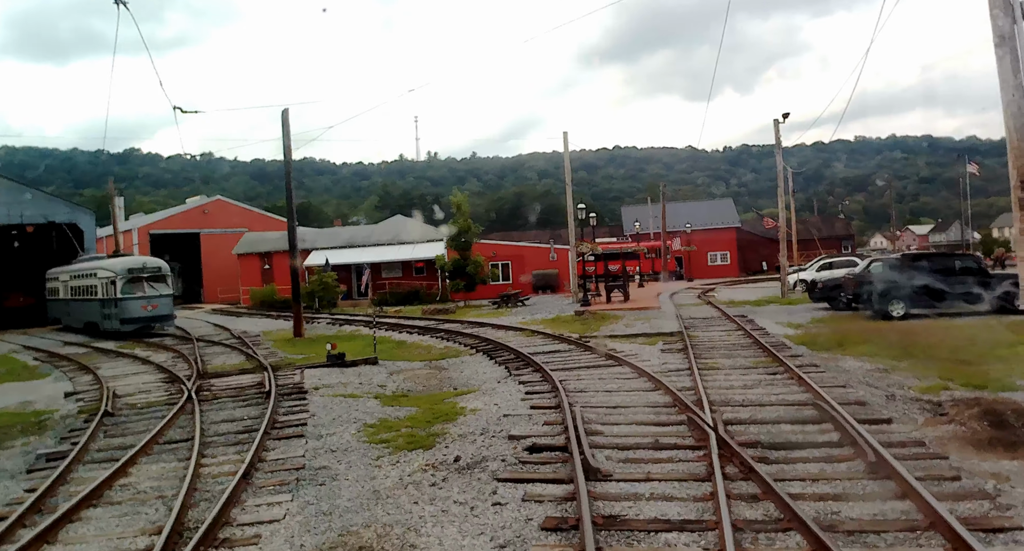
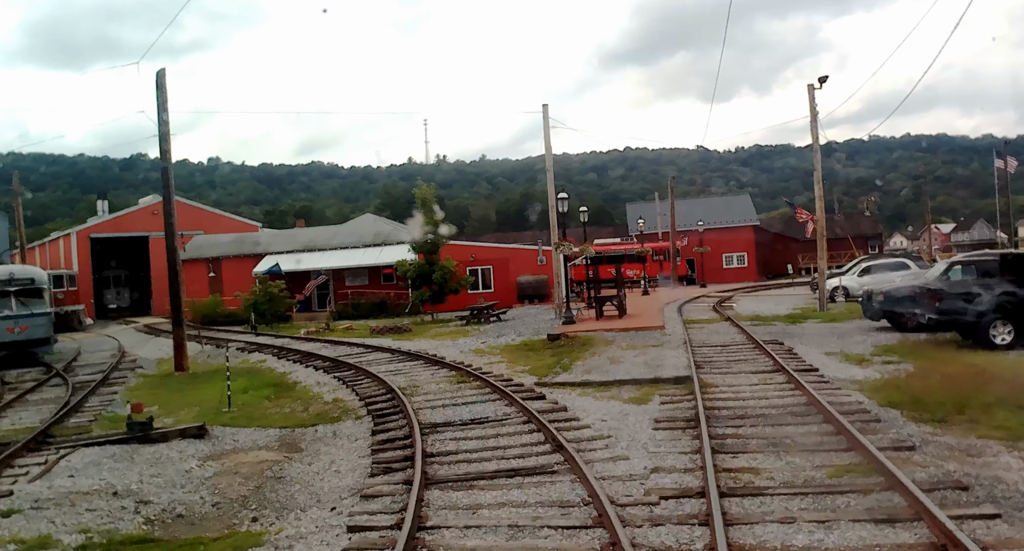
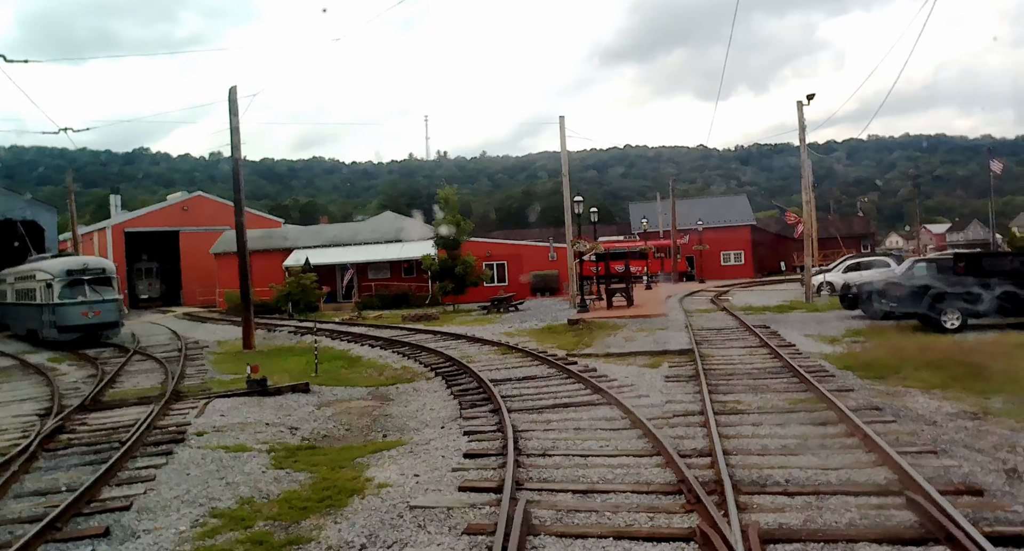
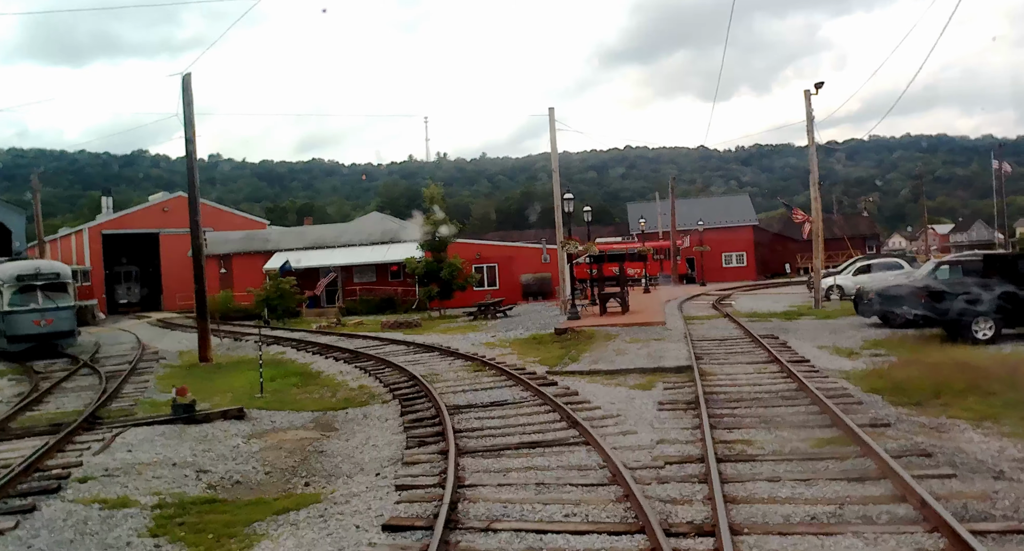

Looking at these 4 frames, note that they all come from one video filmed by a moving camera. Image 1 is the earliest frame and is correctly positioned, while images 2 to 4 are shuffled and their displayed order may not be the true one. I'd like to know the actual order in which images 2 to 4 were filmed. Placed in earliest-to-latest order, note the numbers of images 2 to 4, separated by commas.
3, 4, 2
